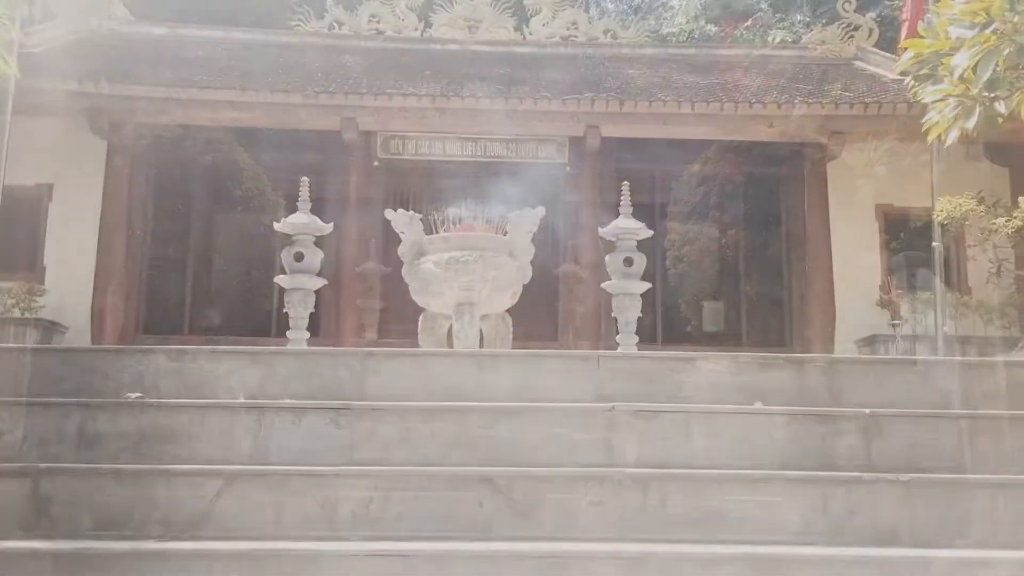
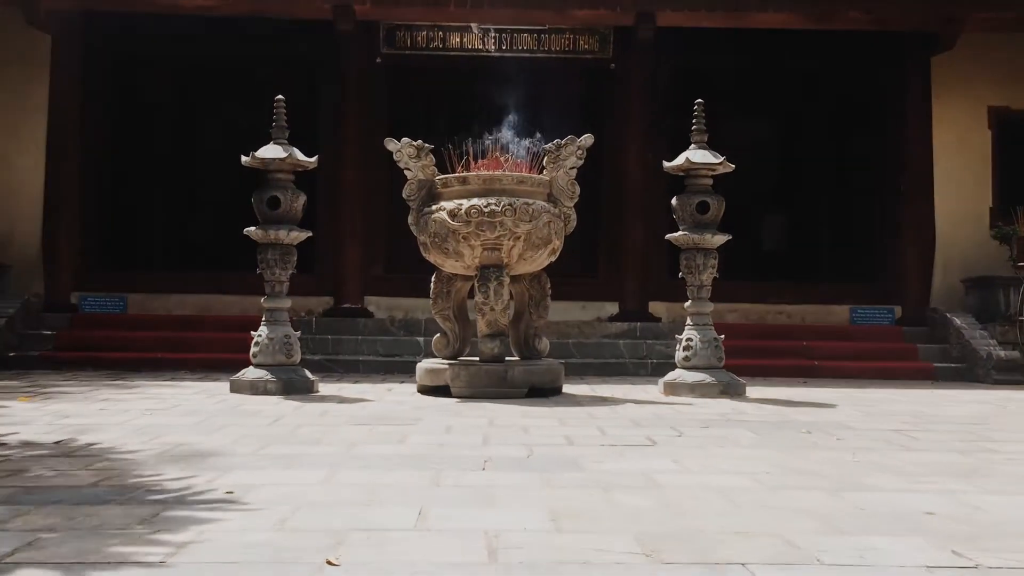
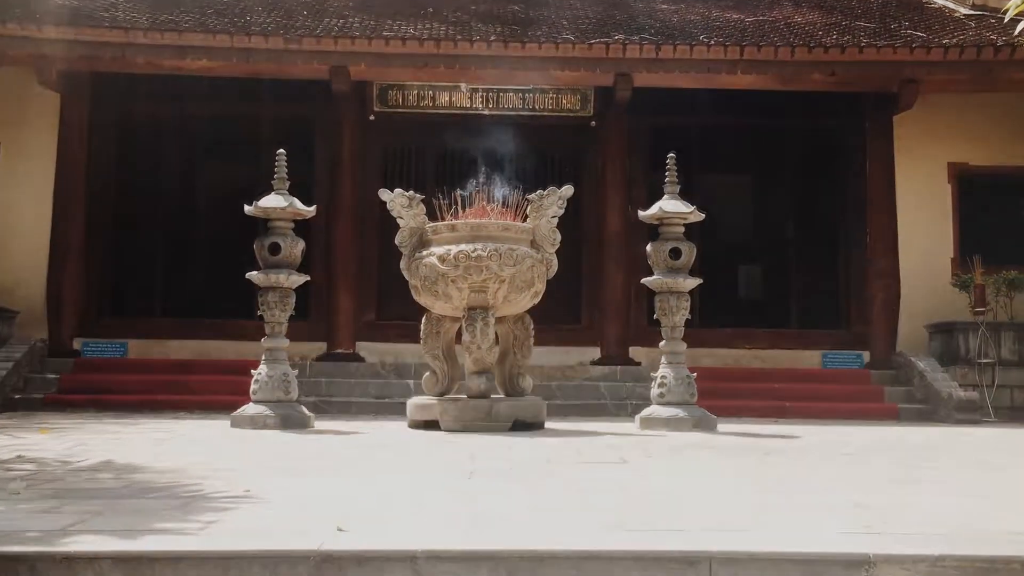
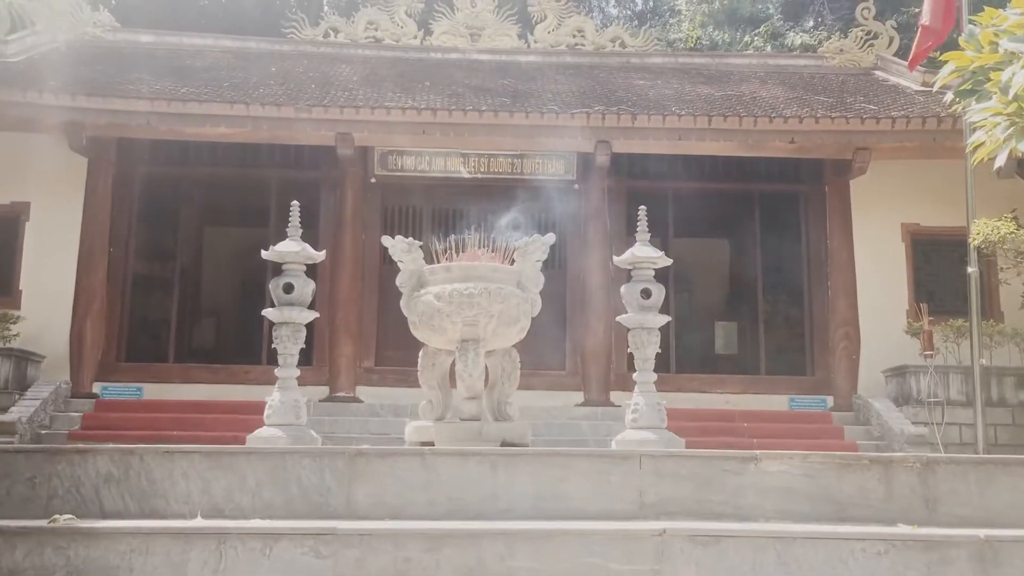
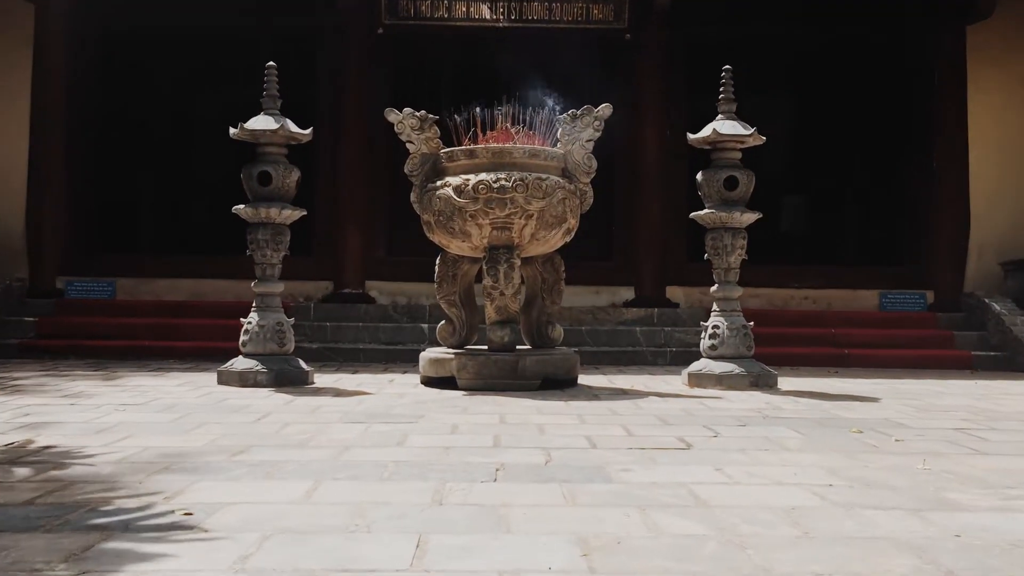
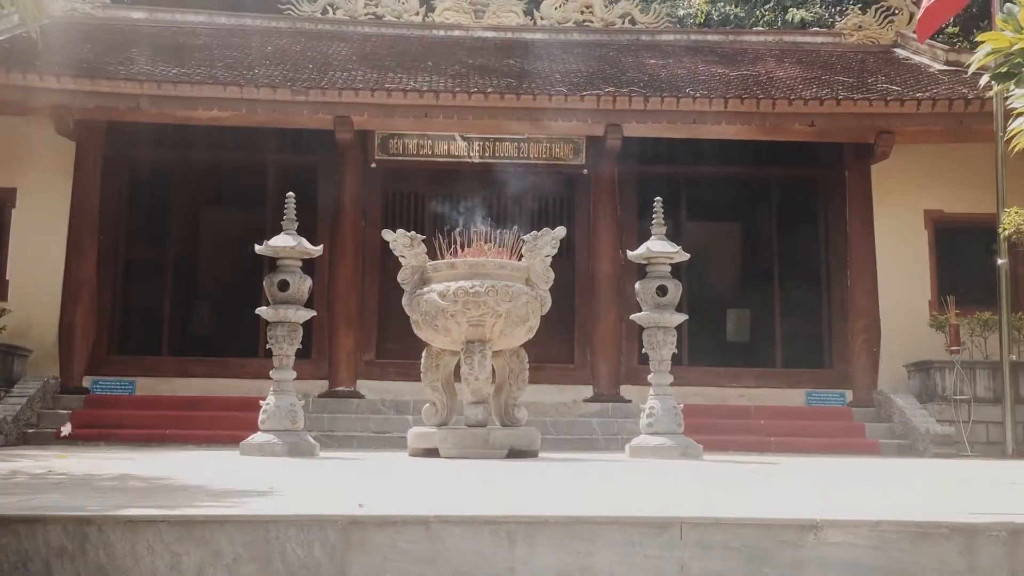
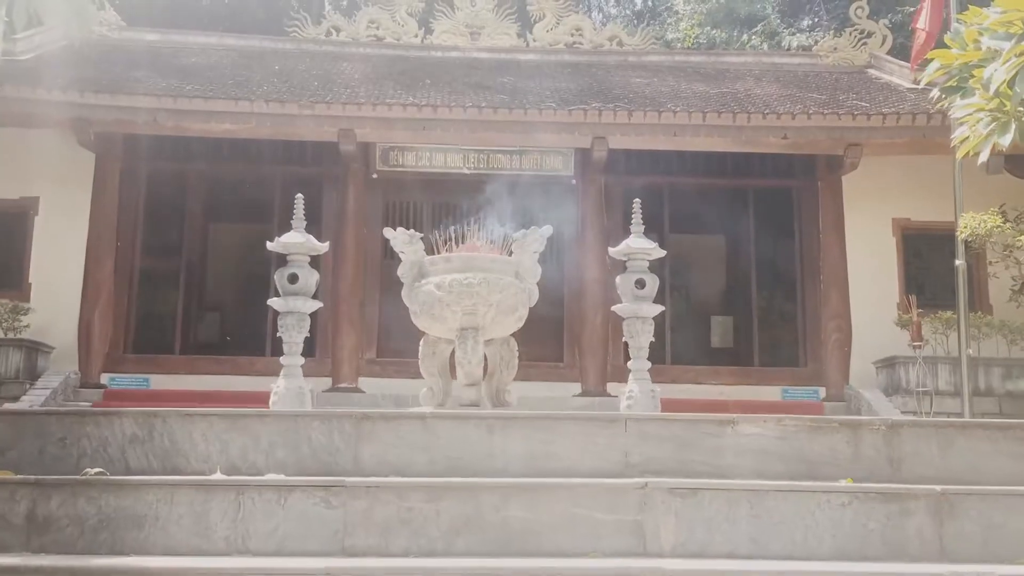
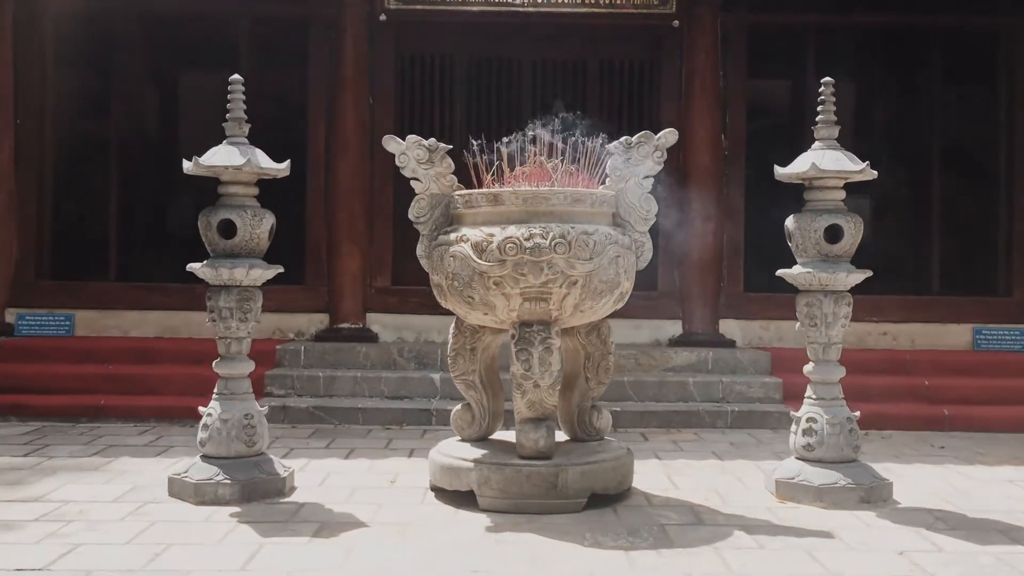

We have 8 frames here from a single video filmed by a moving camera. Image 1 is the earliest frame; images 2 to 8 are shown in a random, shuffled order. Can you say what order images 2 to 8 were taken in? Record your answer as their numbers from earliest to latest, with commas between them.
7, 4, 6, 3, 2, 5, 8
